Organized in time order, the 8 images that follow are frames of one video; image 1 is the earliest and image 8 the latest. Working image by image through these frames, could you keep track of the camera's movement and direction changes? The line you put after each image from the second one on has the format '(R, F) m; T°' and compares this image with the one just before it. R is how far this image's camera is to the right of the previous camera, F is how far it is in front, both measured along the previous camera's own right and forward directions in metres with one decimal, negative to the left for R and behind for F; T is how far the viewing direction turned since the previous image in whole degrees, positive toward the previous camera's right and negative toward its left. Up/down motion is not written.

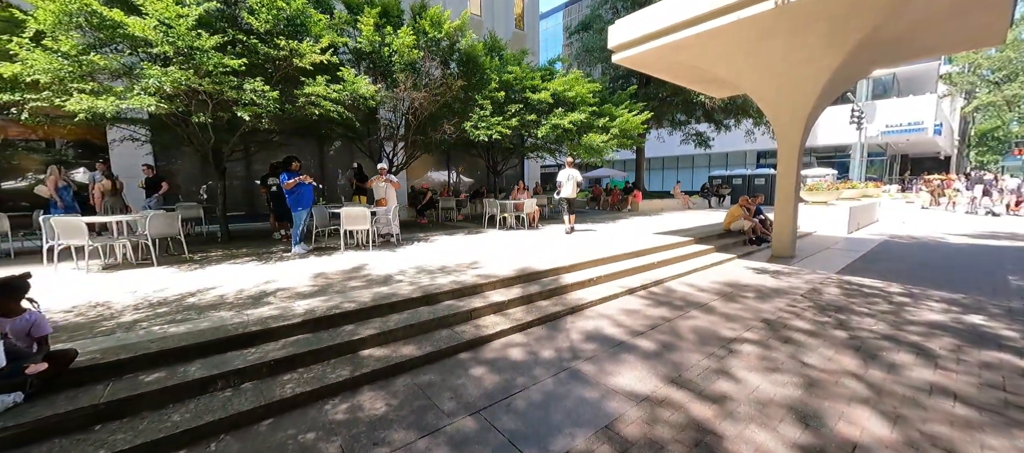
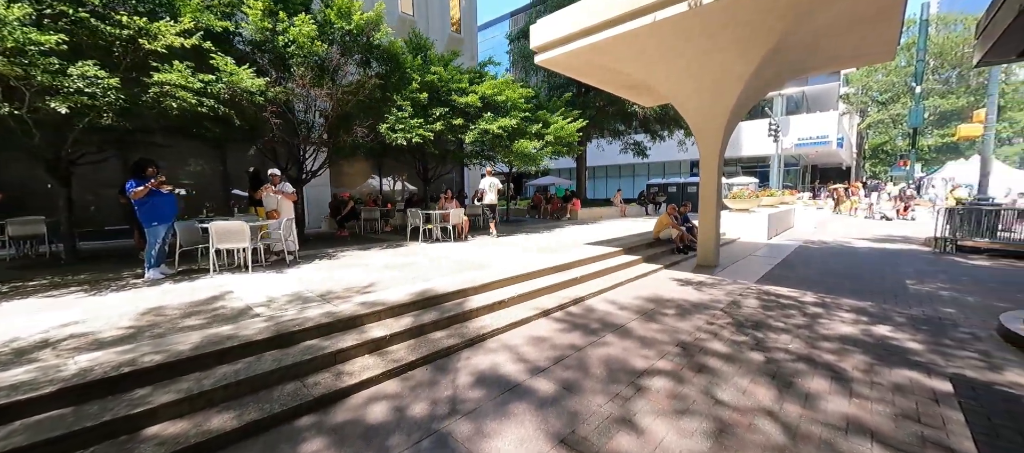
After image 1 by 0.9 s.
(+0.7, +0.7) m; +7°
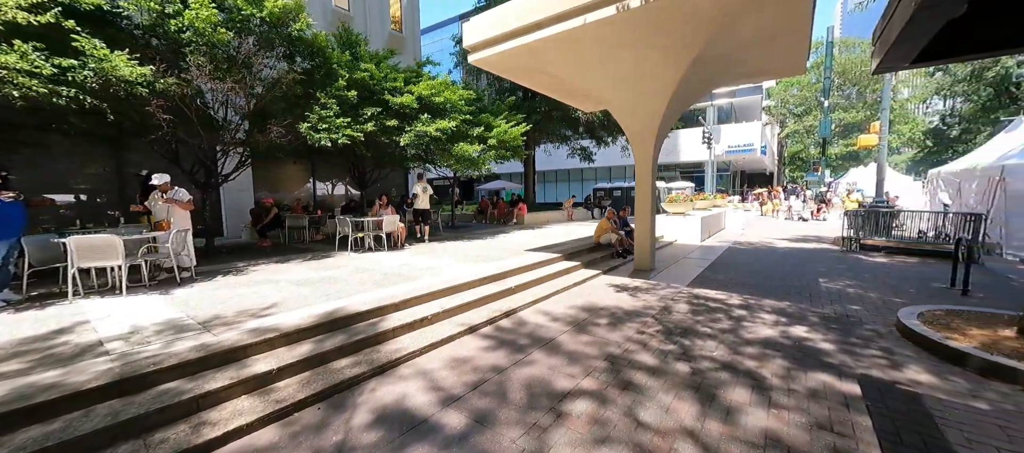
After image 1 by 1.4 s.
(+0.4, +0.3) m; +7°
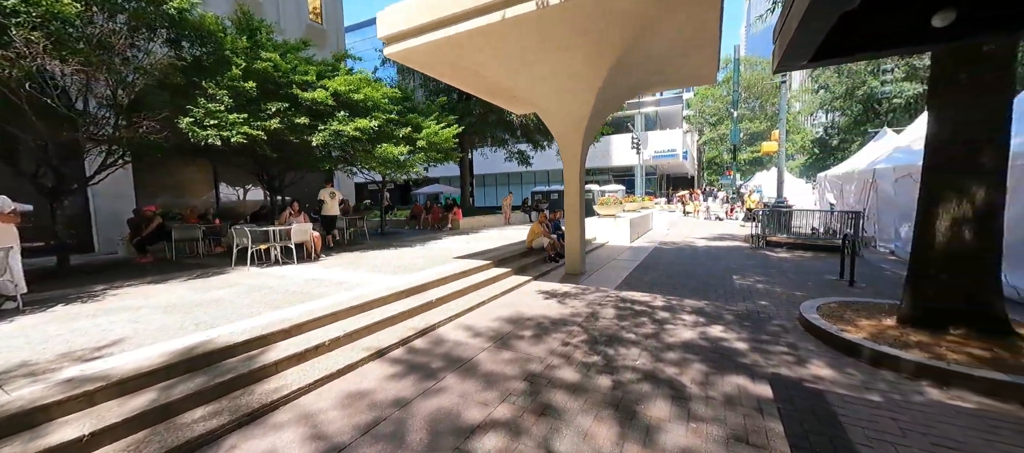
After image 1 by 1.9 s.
(+0.3, +0.4) m; +9°
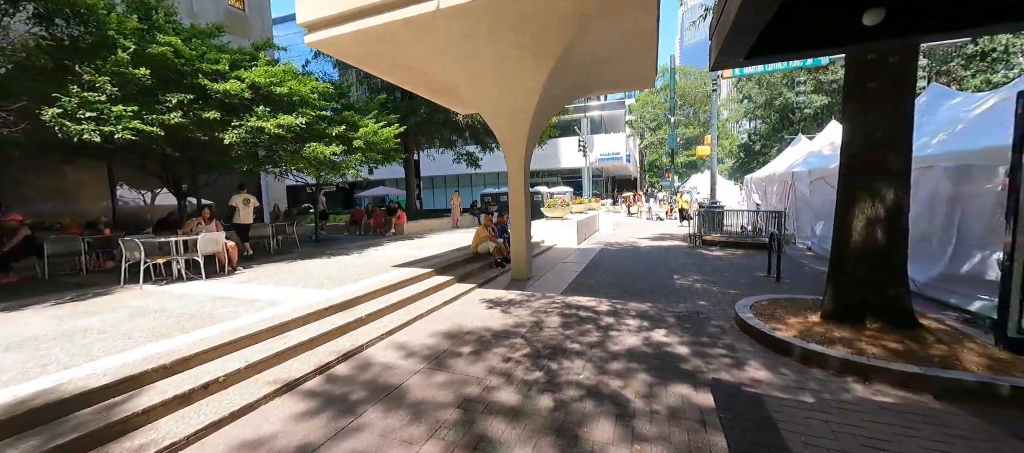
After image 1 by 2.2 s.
(+0.2, +0.3) m; +7°
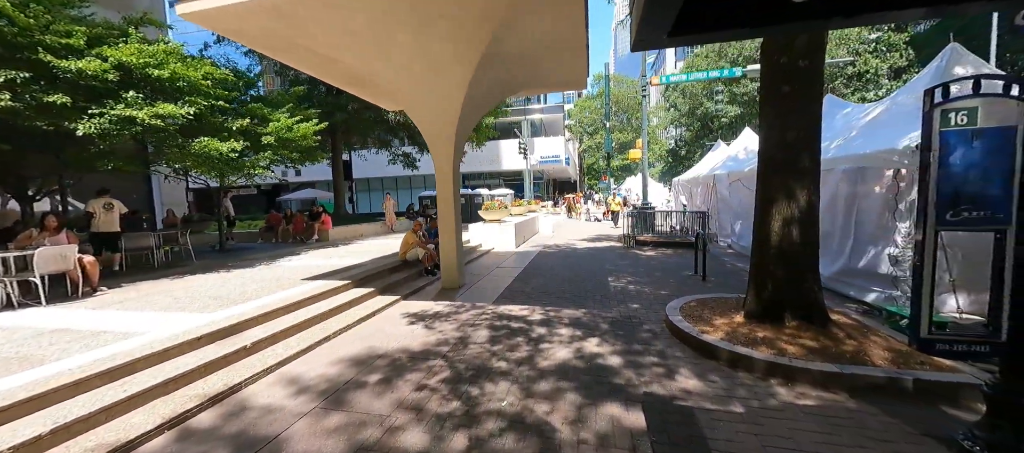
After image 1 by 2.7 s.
(+0.3, +0.4) m; +9°
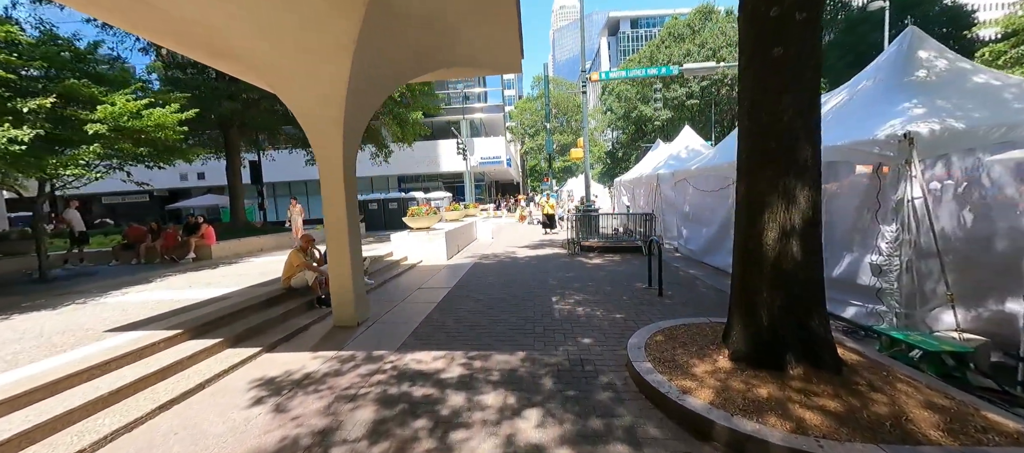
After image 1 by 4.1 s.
(+0.4, +1.5) m; +9°
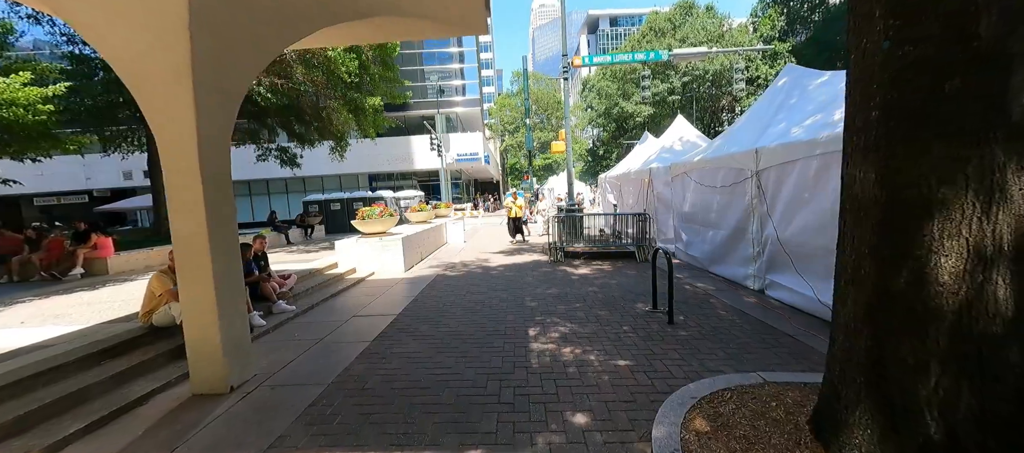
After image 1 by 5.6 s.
(+0.3, +1.7) m; +3°
